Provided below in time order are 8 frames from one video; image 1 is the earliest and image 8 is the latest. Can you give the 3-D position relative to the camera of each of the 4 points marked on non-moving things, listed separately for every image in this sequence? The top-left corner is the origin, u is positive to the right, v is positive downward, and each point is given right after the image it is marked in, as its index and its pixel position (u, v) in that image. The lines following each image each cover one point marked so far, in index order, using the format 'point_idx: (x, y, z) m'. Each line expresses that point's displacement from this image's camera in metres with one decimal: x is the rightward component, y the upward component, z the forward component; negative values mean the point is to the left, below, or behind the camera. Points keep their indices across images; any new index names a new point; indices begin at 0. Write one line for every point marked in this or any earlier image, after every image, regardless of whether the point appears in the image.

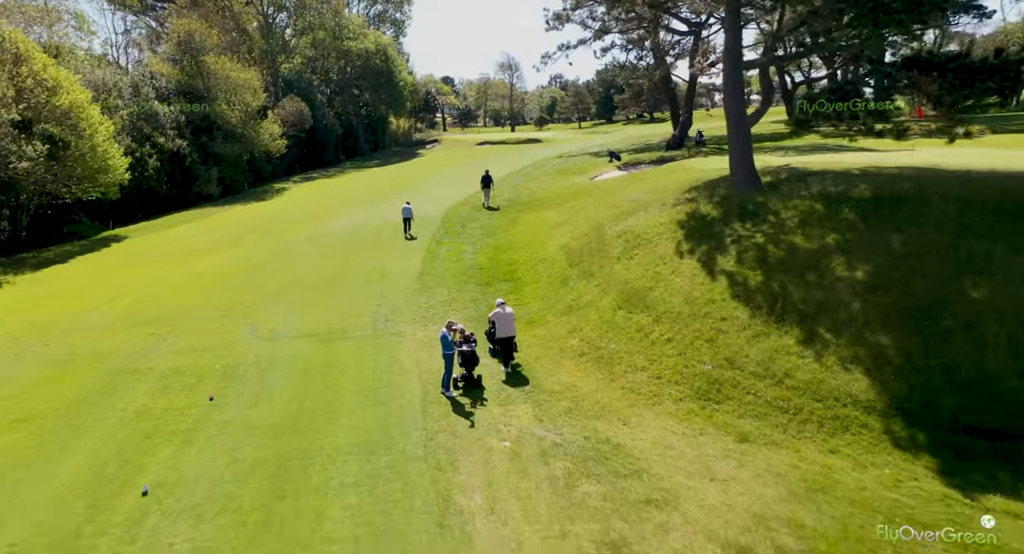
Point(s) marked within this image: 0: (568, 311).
0: (+1.2, -0.8, +14.1) m
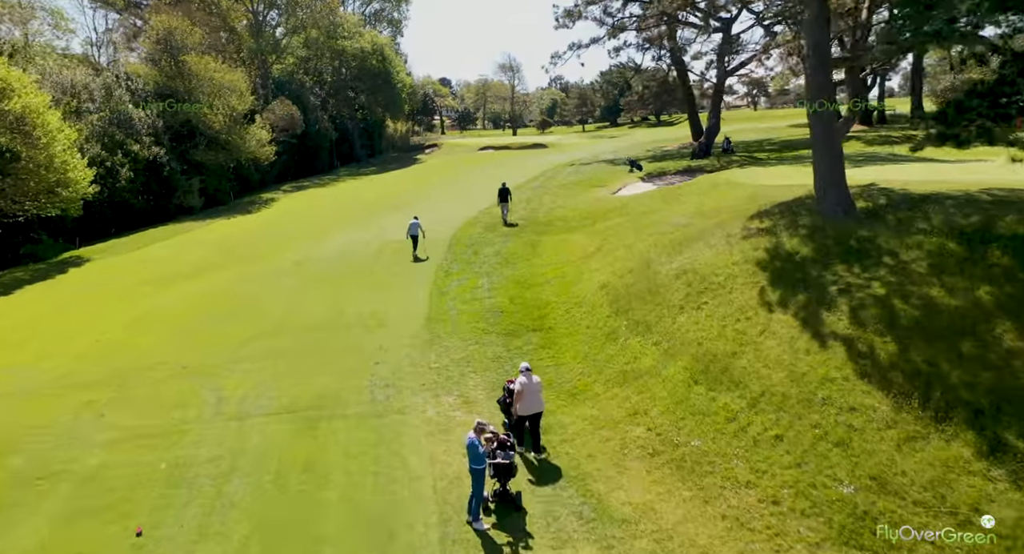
0: (+1.9, -1.7, +10.9) m
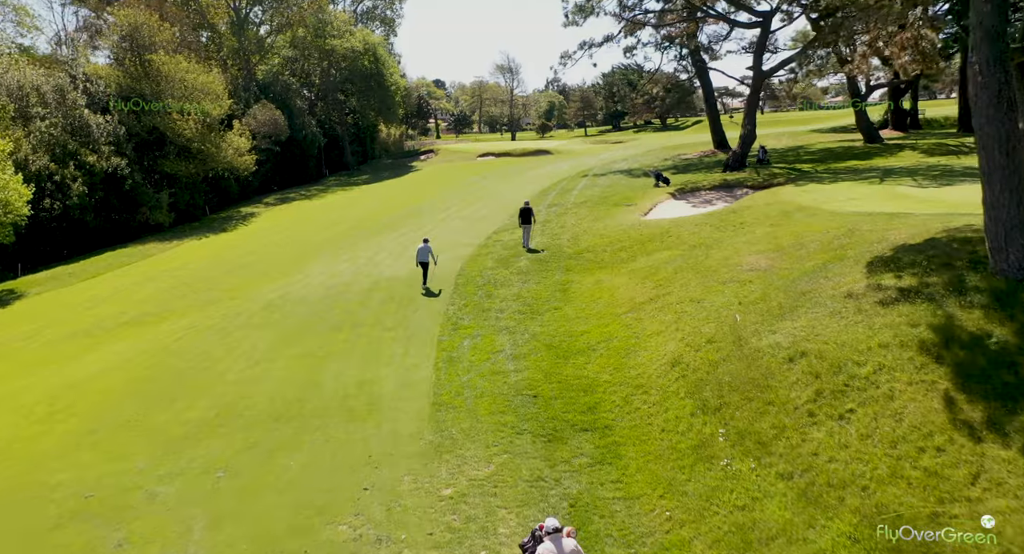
0: (+2.5, -2.9, +7.0) m
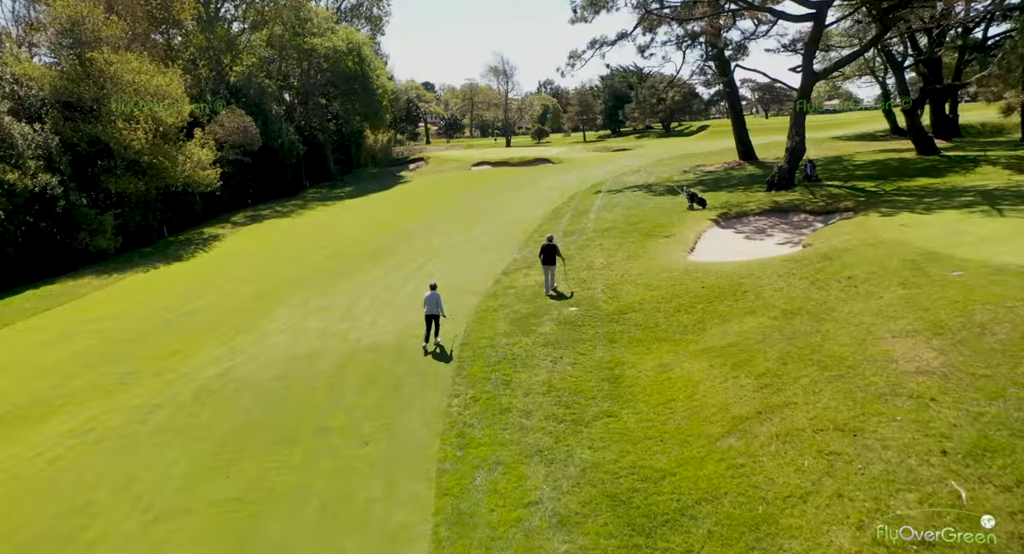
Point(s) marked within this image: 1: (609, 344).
0: (+3.1, -4.2, +2.3) m
1: (+1.9, -1.2, +12.7) m
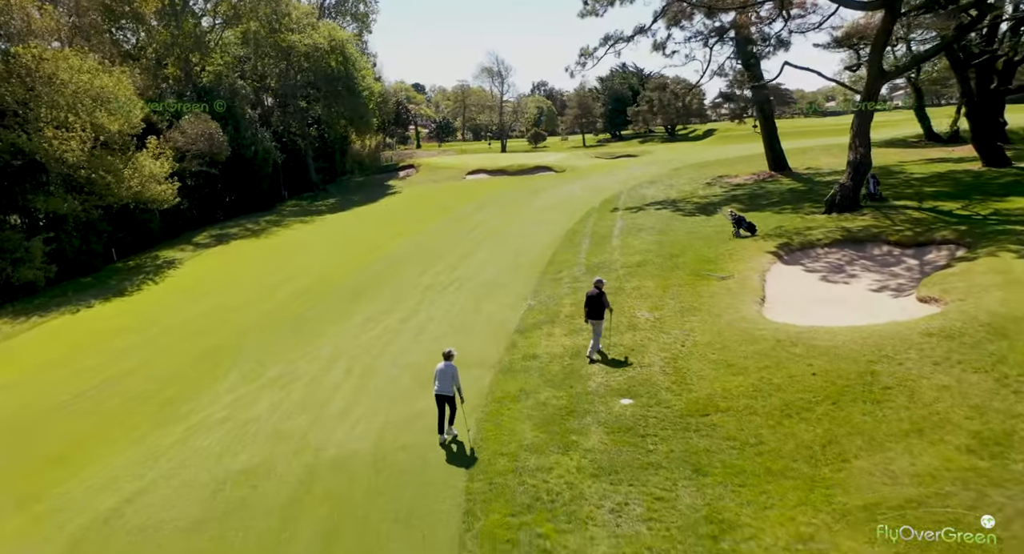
0: (+3.7, -5.4, -2.1) m
1: (+2.3, -2.5, +8.2) m
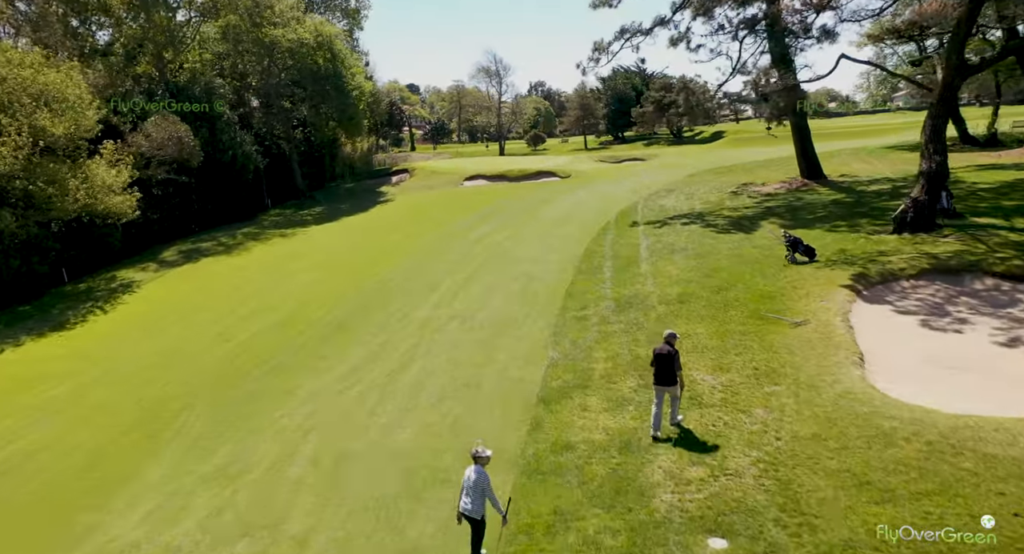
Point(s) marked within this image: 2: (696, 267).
0: (+4.2, -6.3, -5.6) m
1: (+2.8, -3.3, +4.8) m
2: (+5.1, +0.3, +18.3) m
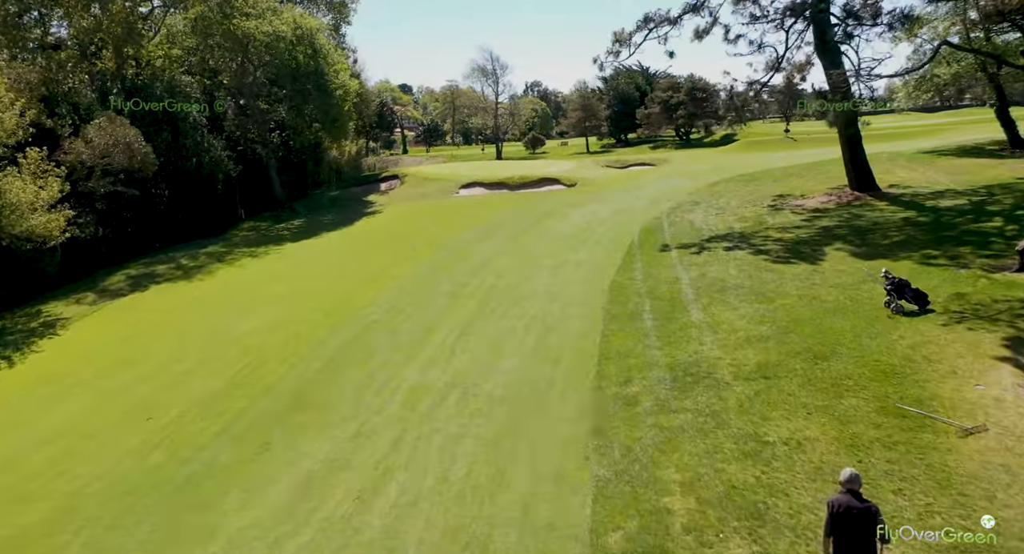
0: (+4.7, -7.3, -9.9) m
1: (+3.2, -4.4, +0.4) m
2: (+5.4, -0.8, +14.0) m
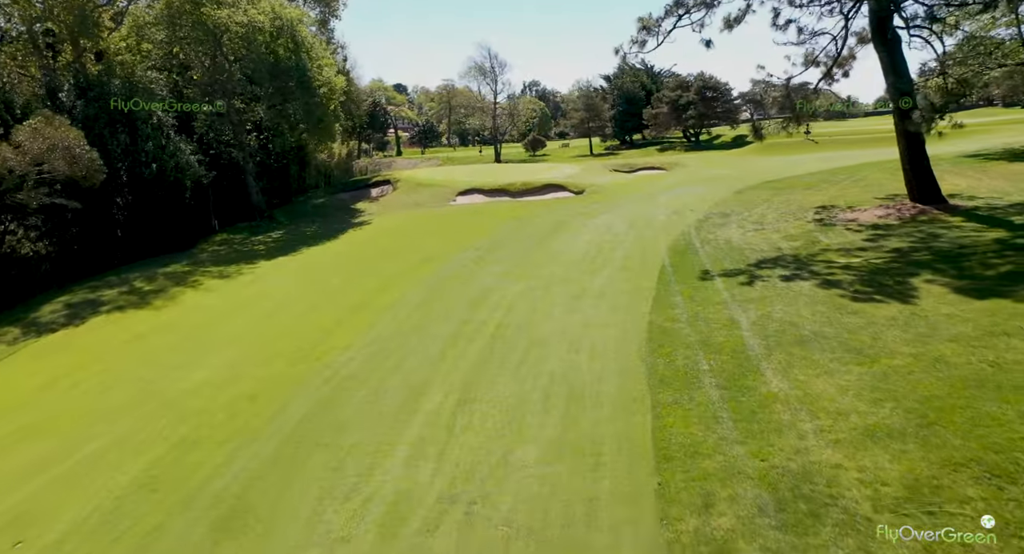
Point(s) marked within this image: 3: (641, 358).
0: (+5.2, -8.2, -13.8) m
1: (+3.6, -5.3, -3.4) m
2: (+5.8, -1.7, +10.1) m
3: (+2.6, -1.5, +13.3) m
